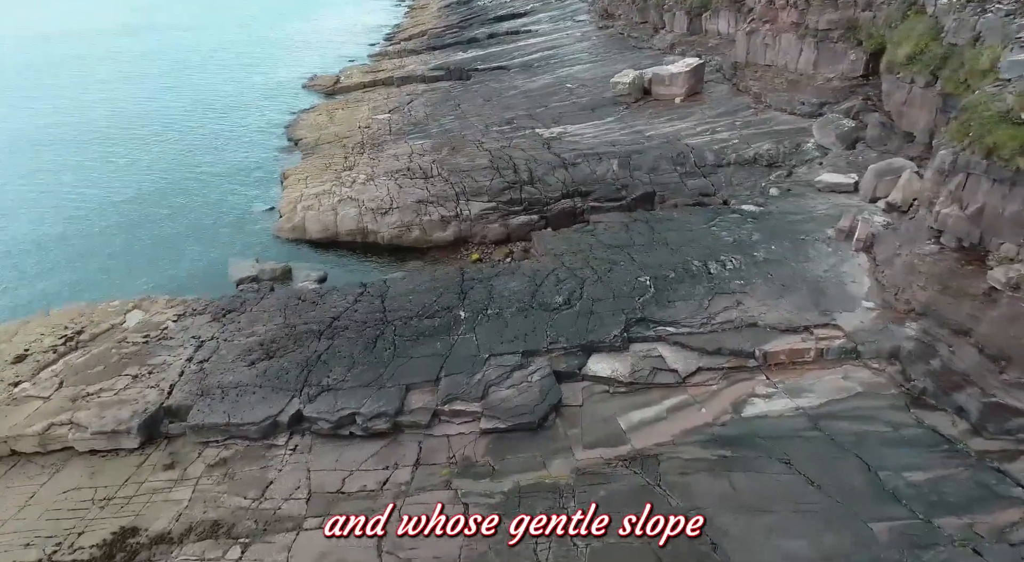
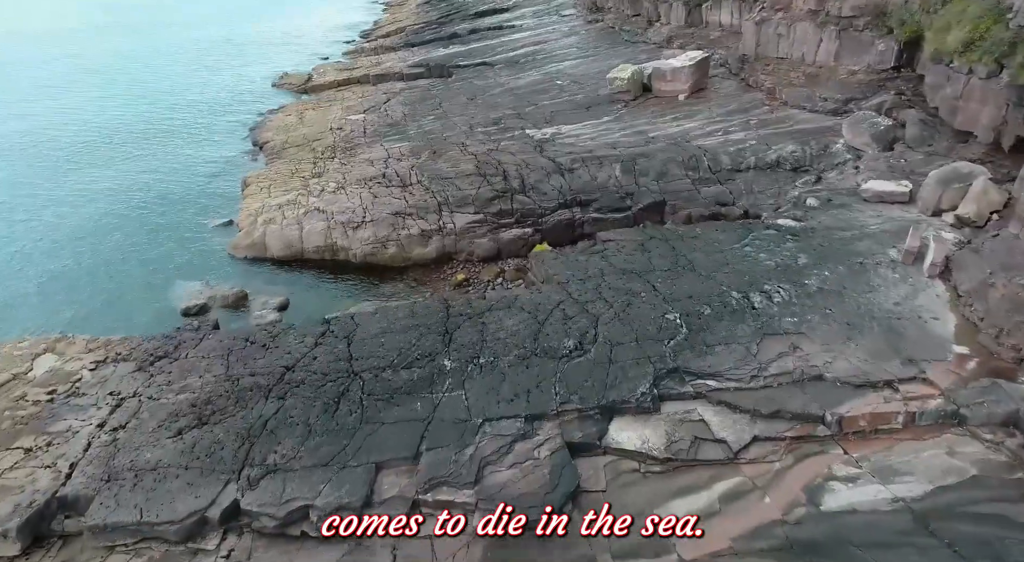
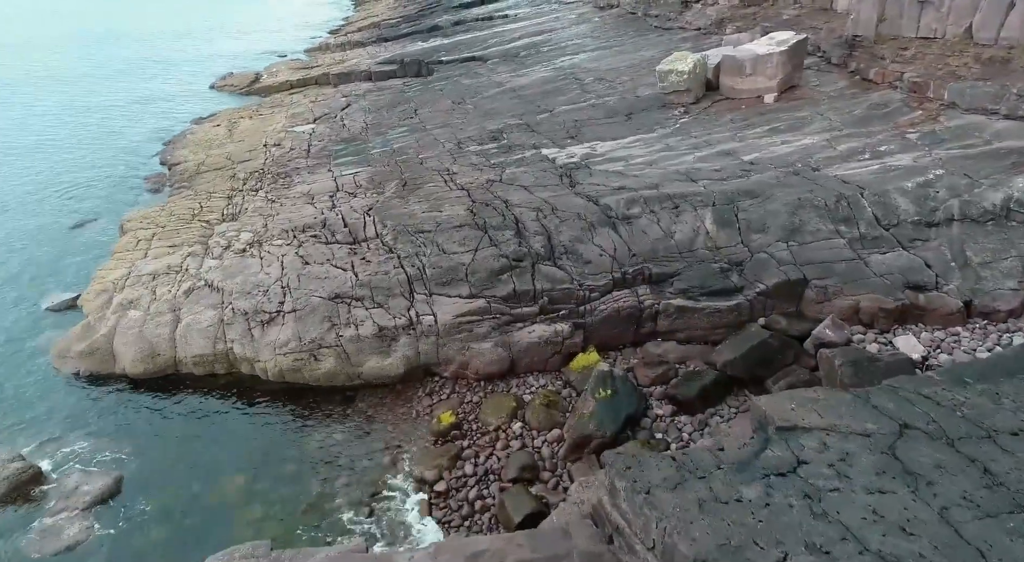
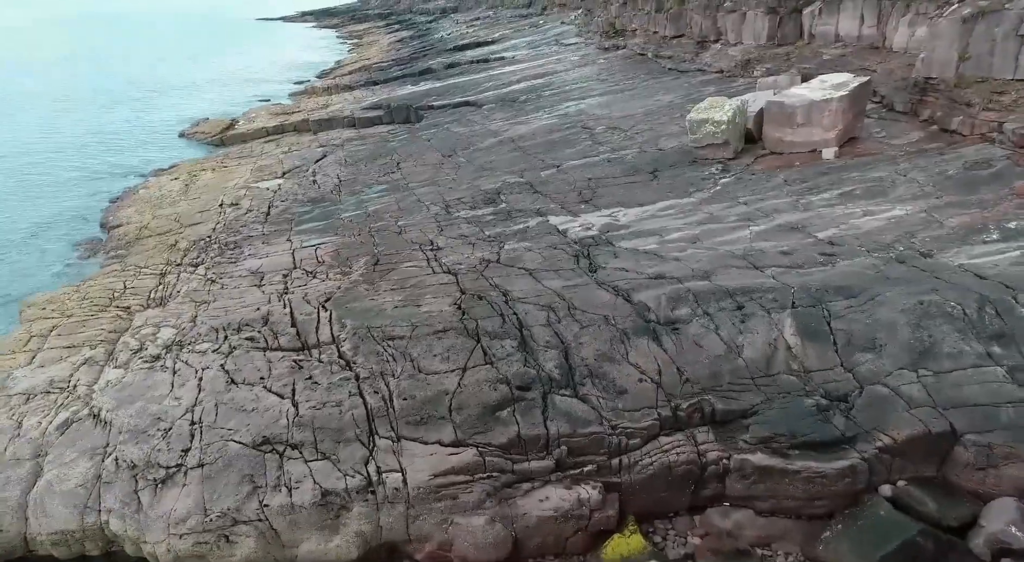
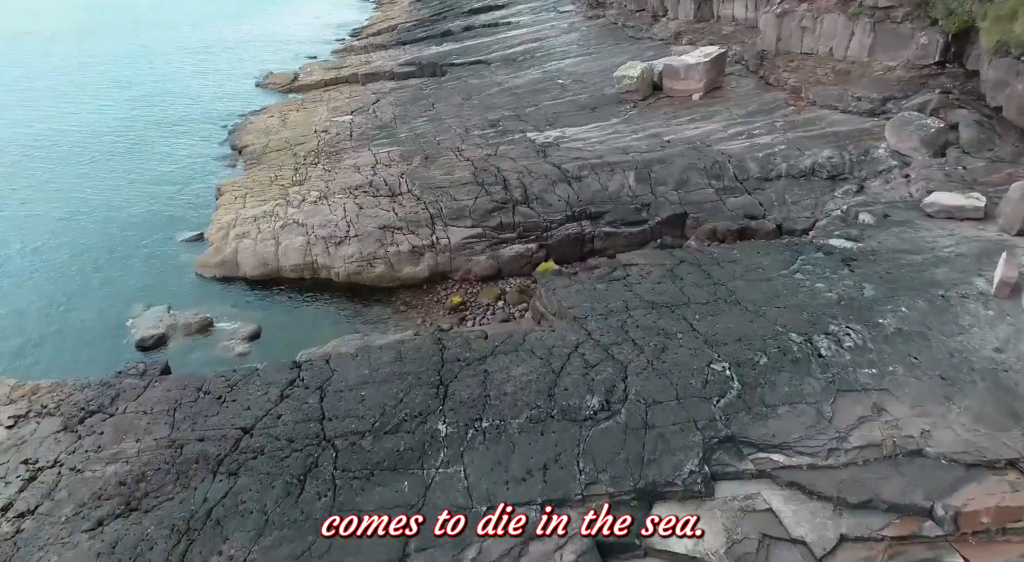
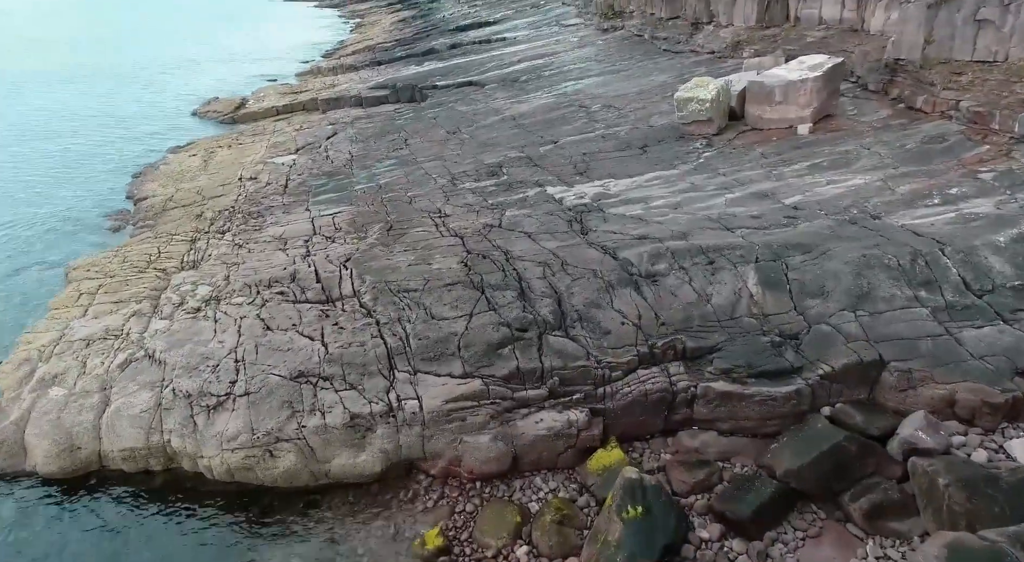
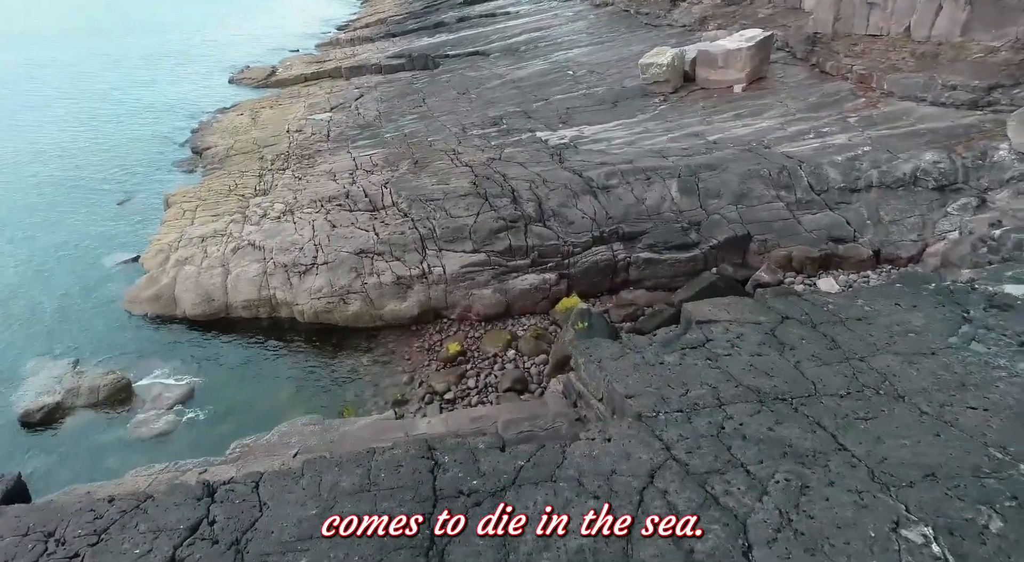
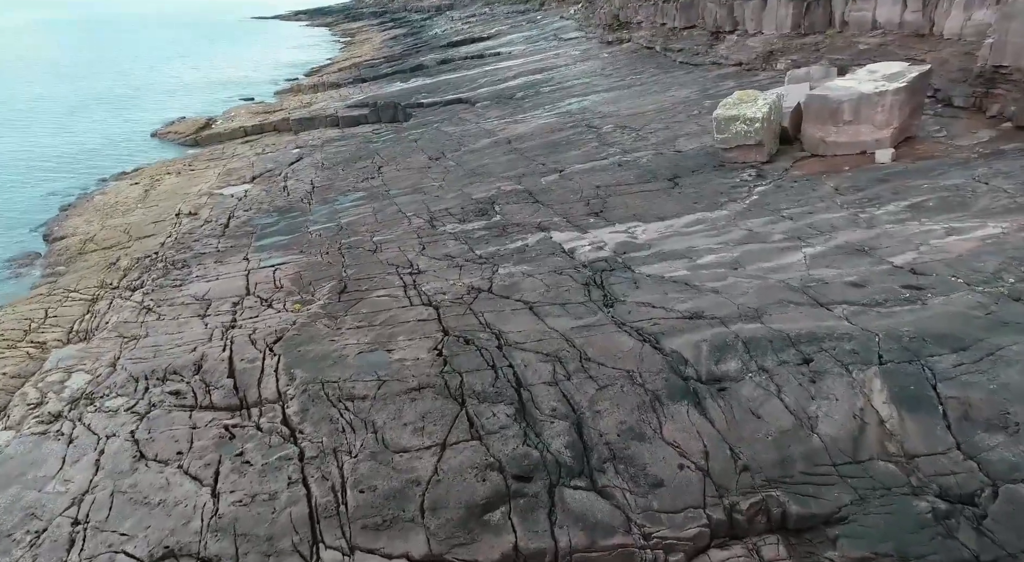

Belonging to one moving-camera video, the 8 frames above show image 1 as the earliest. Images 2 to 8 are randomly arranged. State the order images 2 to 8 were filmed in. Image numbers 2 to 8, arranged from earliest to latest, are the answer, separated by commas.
2, 5, 7, 3, 6, 4, 8
